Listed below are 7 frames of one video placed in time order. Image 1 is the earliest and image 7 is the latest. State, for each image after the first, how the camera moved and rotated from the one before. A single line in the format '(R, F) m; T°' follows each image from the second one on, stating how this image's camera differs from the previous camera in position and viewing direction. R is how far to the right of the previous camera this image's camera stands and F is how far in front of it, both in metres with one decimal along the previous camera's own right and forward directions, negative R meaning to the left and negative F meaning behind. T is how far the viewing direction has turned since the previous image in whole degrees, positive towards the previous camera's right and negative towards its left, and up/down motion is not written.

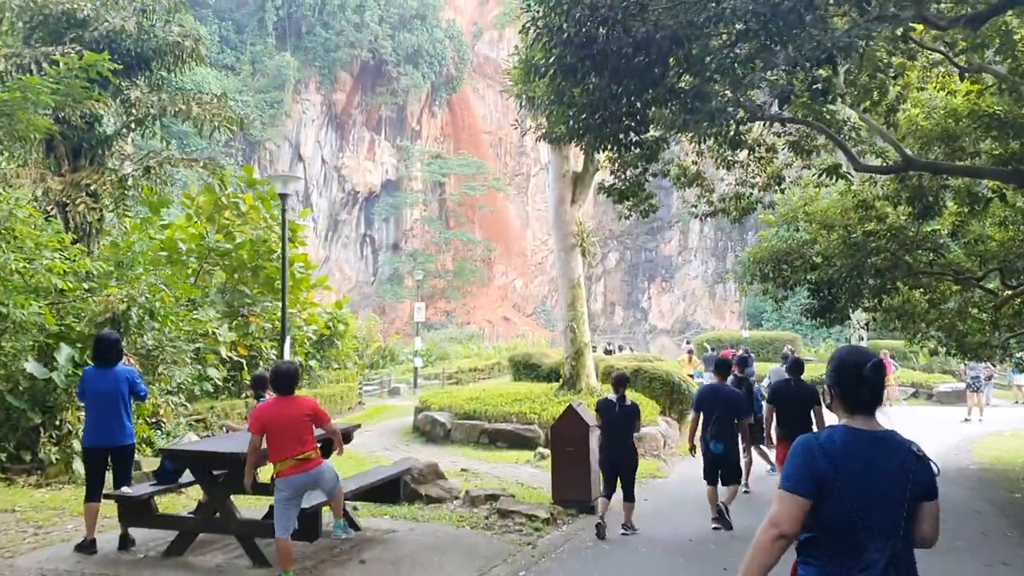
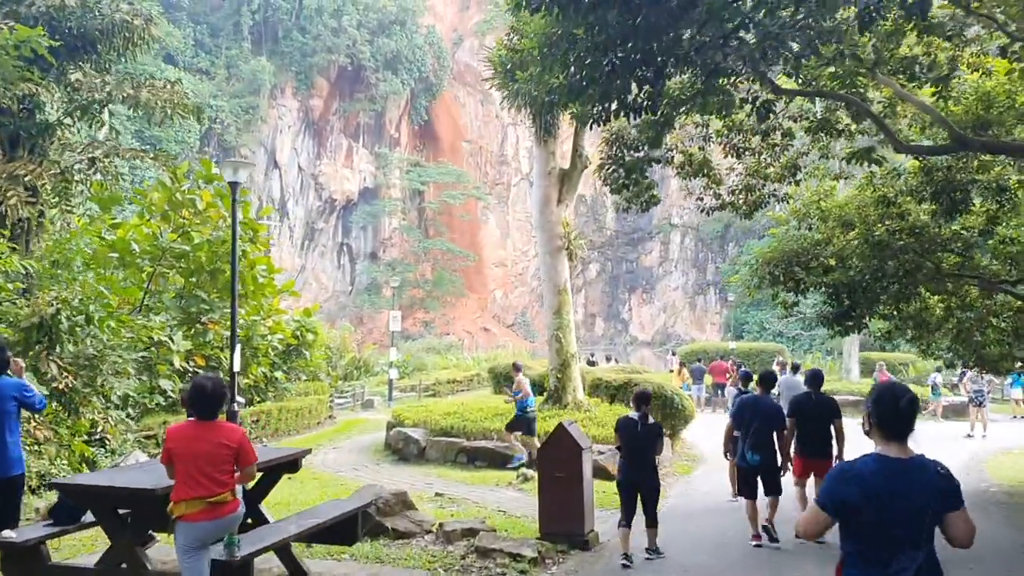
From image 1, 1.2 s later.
(0.0, +1.0) m; +1°
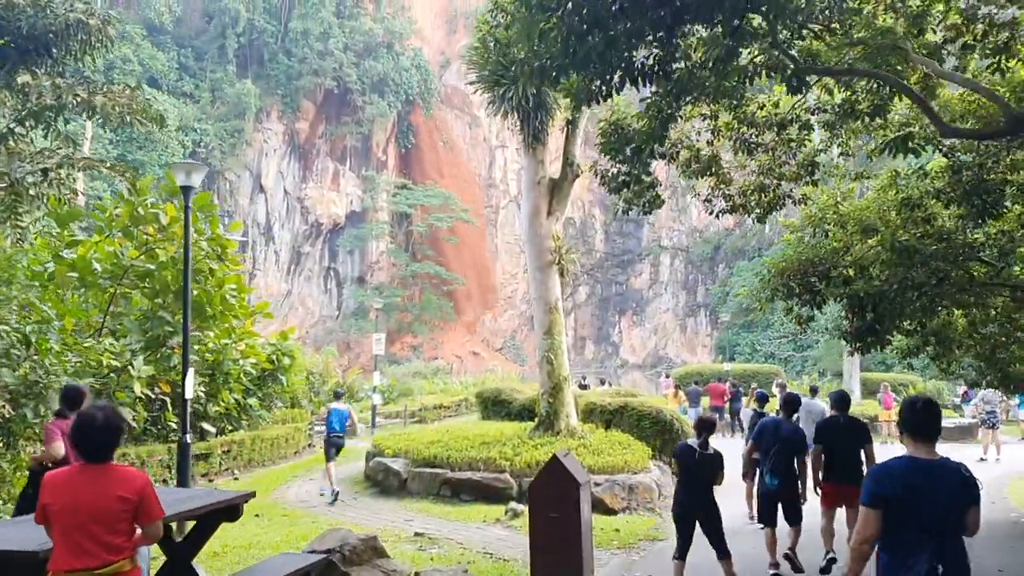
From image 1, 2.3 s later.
(0.0, +0.8) m; +1°
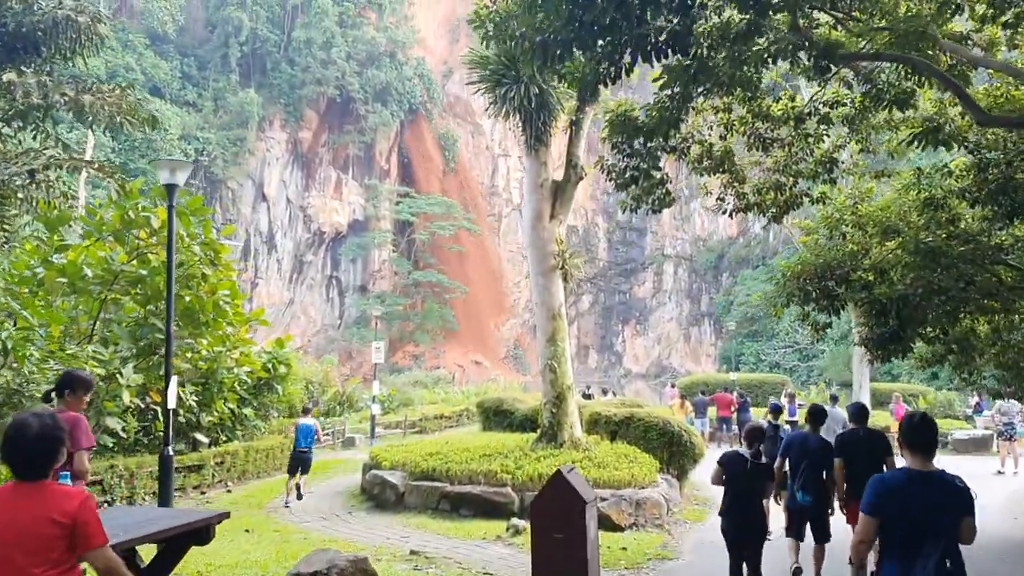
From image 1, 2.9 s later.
(0.0, +0.4) m; 0°
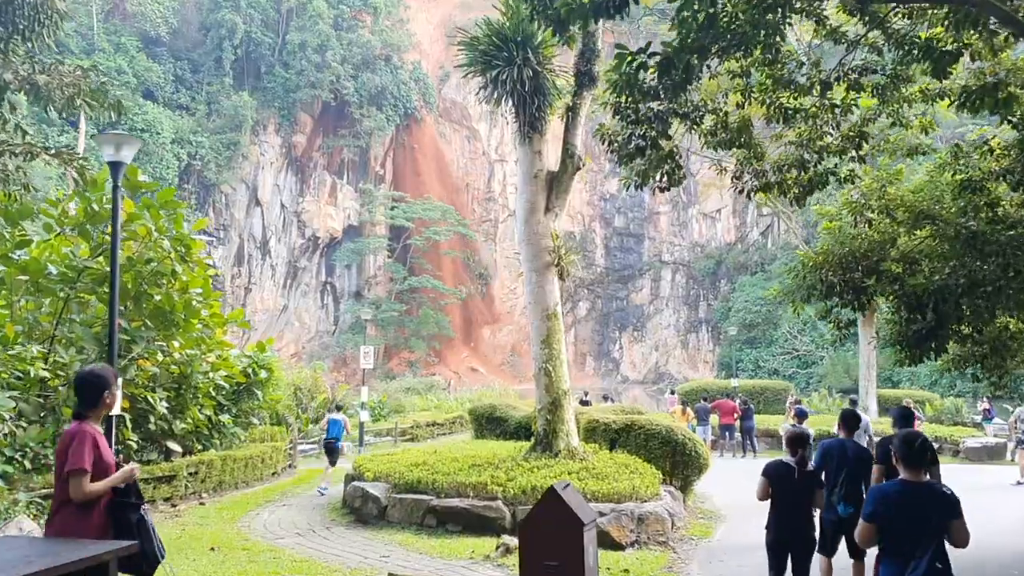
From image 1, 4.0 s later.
(+0.1, +0.7) m; 0°
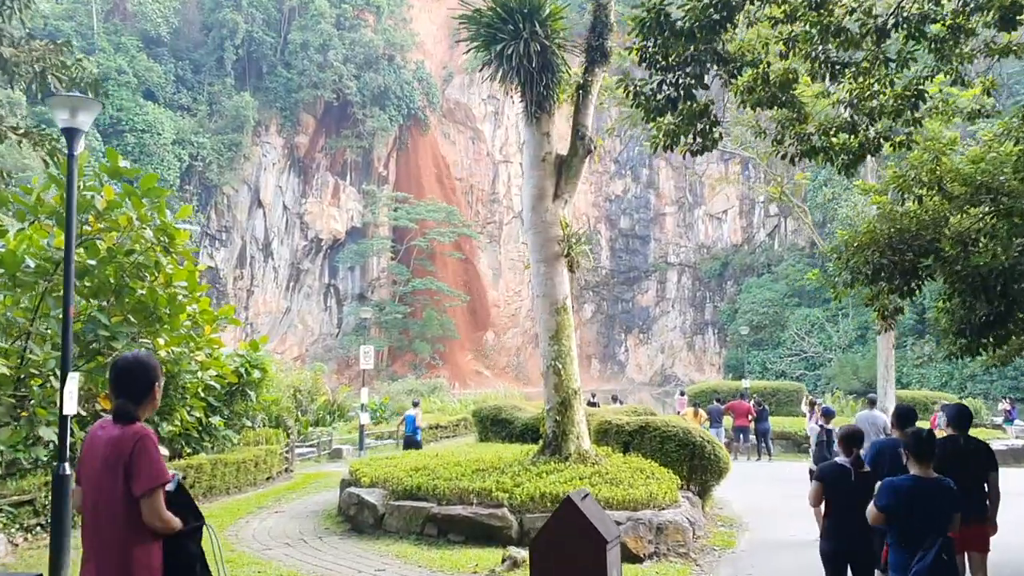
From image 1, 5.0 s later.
(0.0, +0.7) m; 0°
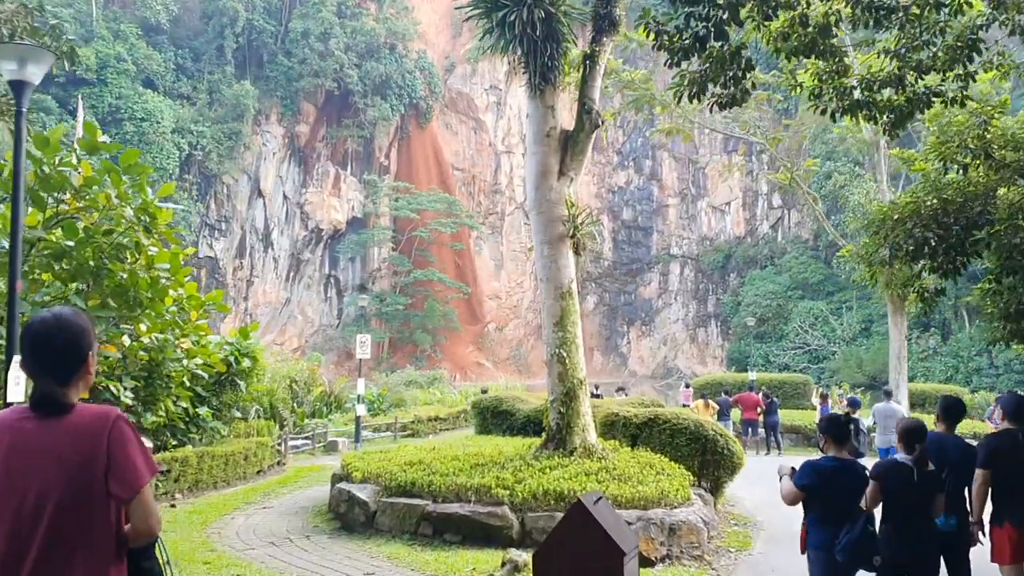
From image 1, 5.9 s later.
(0.0, +0.6) m; 0°
